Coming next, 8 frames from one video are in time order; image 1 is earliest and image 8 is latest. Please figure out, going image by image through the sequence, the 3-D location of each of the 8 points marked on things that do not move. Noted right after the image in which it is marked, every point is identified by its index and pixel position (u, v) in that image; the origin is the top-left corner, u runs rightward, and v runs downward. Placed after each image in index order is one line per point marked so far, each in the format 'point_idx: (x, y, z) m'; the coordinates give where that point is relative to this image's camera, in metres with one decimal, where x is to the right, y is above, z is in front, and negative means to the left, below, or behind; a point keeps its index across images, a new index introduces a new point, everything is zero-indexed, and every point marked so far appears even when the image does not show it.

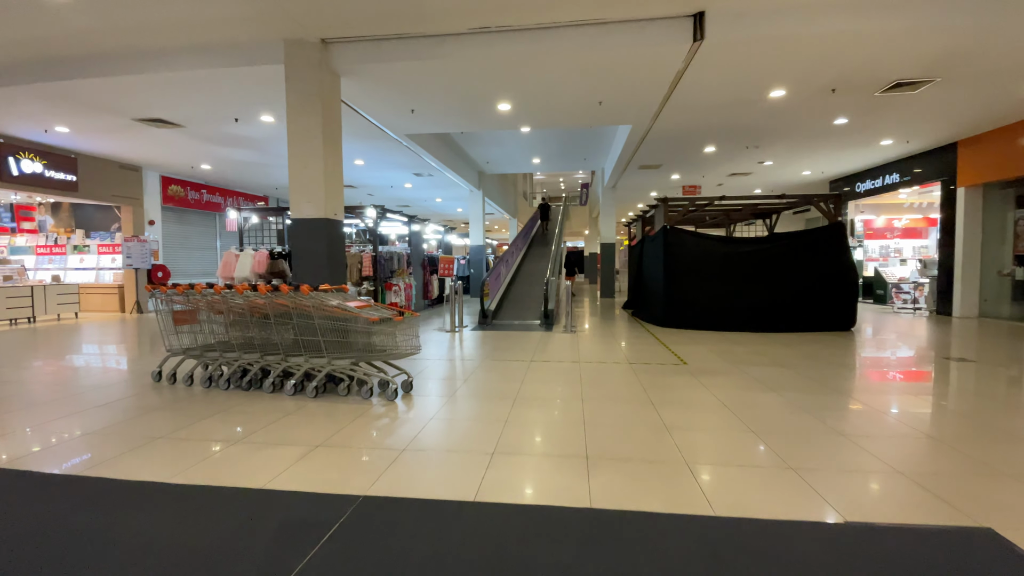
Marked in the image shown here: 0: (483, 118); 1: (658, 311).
0: (-0.5, +2.7, +7.3) m
1: (+2.6, -0.4, +8.1) m
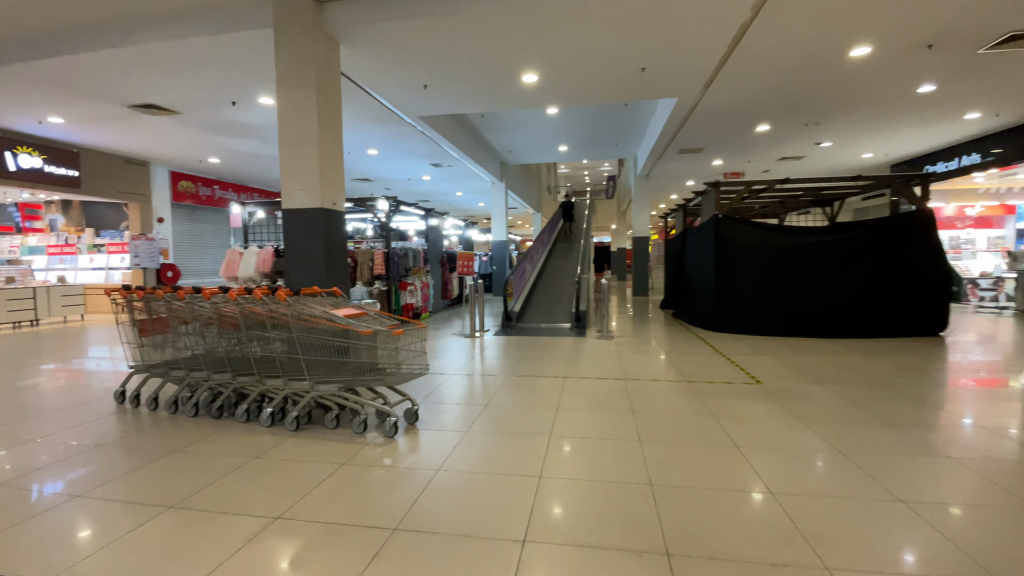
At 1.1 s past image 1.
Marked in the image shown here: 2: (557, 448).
0: (-0.1, +2.7, +6.5) m
1: (+3.0, -0.4, +7.1) m
2: (+0.3, -0.9, +2.7) m
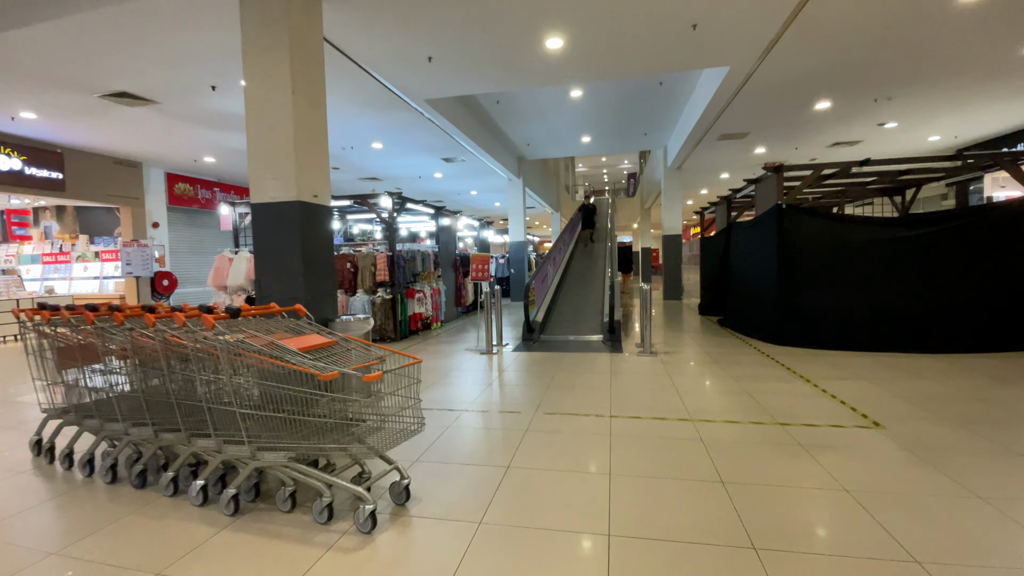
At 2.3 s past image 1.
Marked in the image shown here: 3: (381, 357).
0: (+0.1, +2.6, +5.5) m
1: (+3.3, -0.4, +6.1) m
2: (+0.4, -1.0, +1.7) m
3: (-0.6, -0.3, +2.2) m
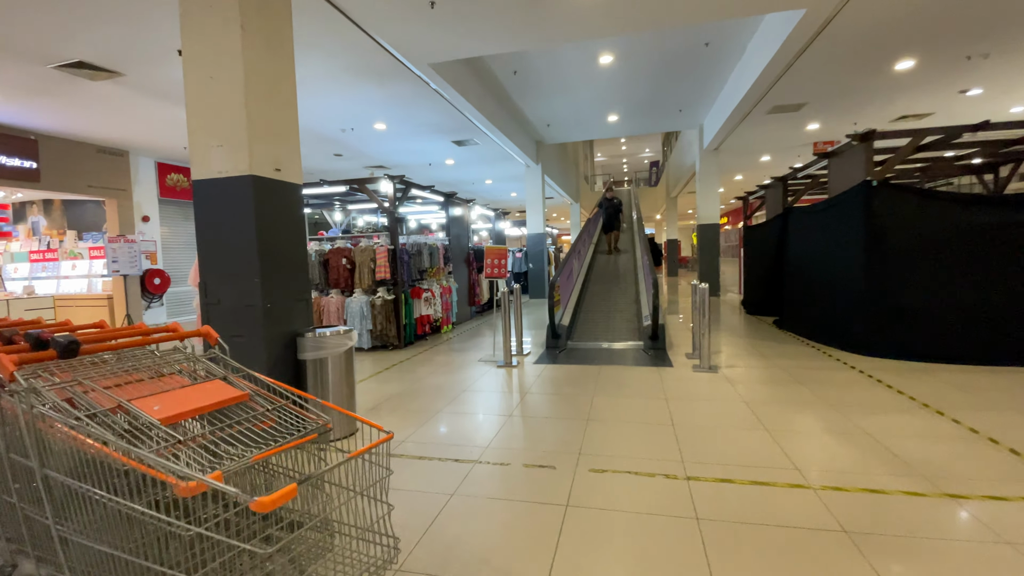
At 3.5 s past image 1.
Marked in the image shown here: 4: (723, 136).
0: (+0.3, +2.6, +4.5) m
1: (+3.5, -0.4, +5.0) m
2: (+0.5, -1.0, +0.8) m
3: (-0.5, -0.4, +1.3) m
4: (+4.1, +3.0, +9.2) m
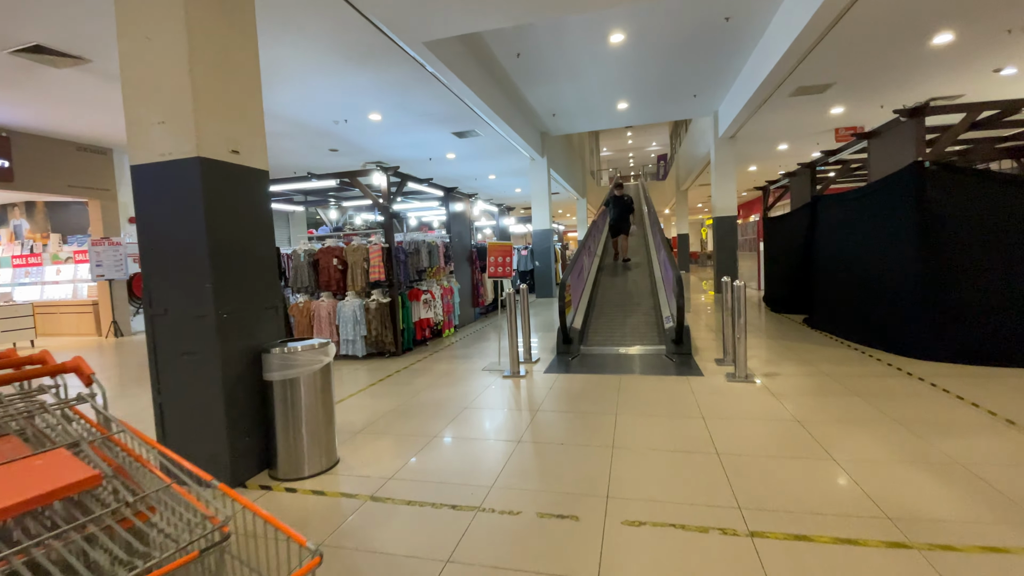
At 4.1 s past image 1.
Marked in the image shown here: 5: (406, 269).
0: (+0.4, +2.6, +4.0) m
1: (+3.6, -0.3, +4.5) m
2: (+0.5, -1.0, +0.3) m
3: (-0.5, -0.4, +0.8) m
4: (+4.2, +3.0, +8.7) m
5: (-1.3, +0.2, +5.4) m
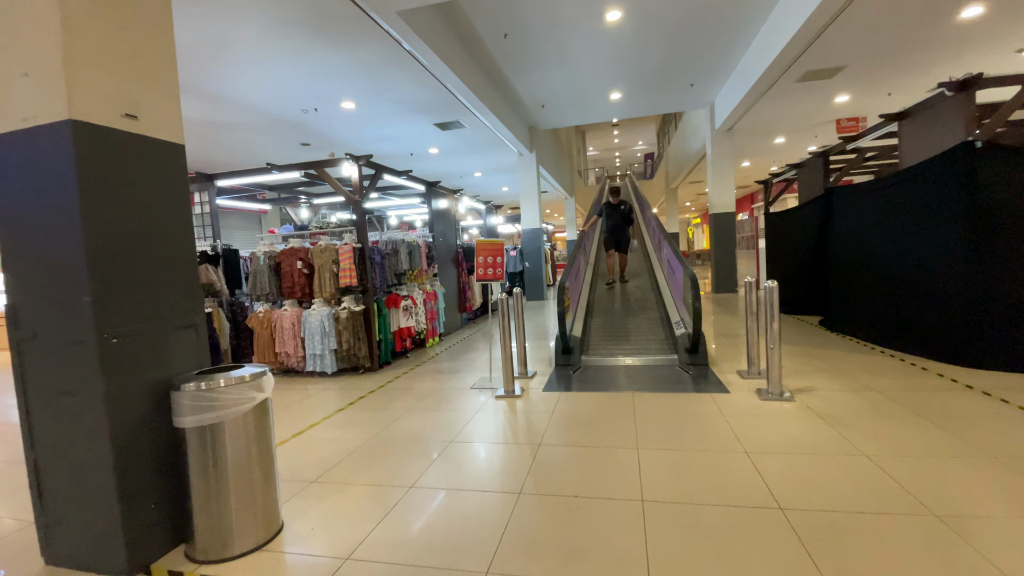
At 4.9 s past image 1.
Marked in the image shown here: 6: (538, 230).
0: (+0.3, +2.6, +3.4) m
1: (+3.5, -0.3, +4.0) m
2: (+0.6, -1.1, -0.3) m
3: (-0.4, -0.4, +0.2) m
4: (+4.0, +3.0, +8.2) m
5: (-1.4, +0.2, +4.8) m
6: (+0.6, +1.2, +10.1) m
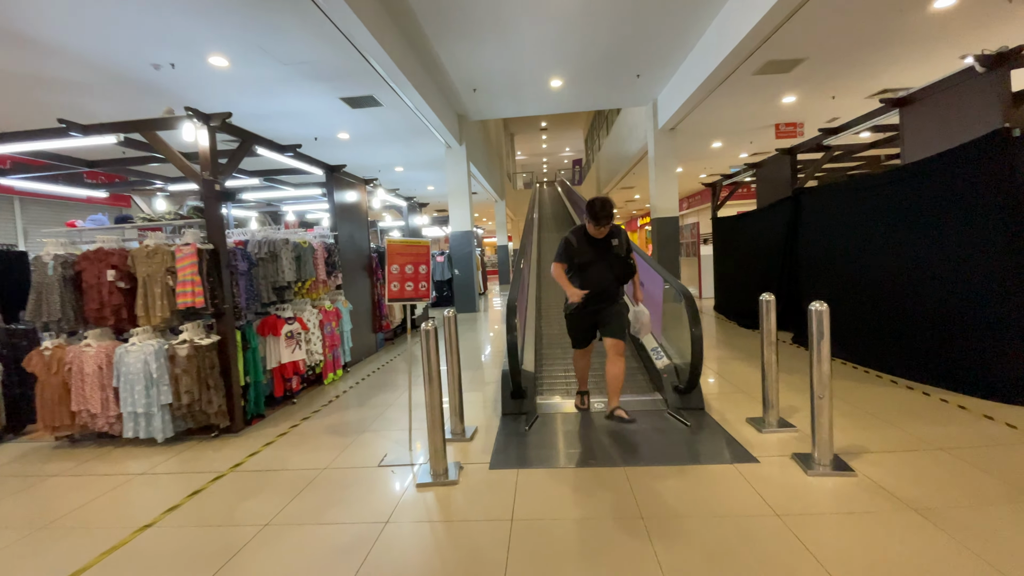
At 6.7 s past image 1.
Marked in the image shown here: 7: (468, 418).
0: (-0.1, +2.5, +2.3) m
1: (+3.1, -0.4, +3.3) m
2: (+0.9, -1.1, -1.4) m
3: (-0.3, -0.5, -1.0) m
4: (+2.8, +2.9, +7.6) m
5: (-1.9, 0.0, +3.4) m
6: (-0.8, +1.0, +8.9) m
7: (-0.3, -0.9, +3.2) m
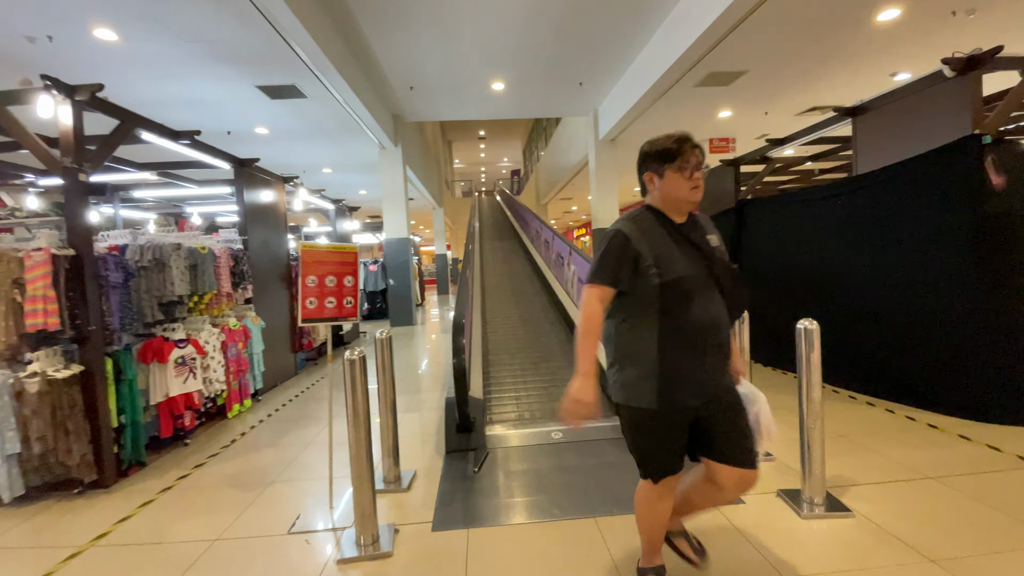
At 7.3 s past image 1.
0: (-0.3, +2.4, +1.9) m
1: (+2.7, -0.5, +3.3) m
2: (+1.1, -1.1, -1.7) m
3: (0.0, -0.5, -1.5) m
4: (+1.9, +2.7, +7.6) m
5: (-2.2, -0.1, +2.7) m
6: (-1.9, +0.8, +8.3) m
7: (-0.6, -1.0, +2.7) m
